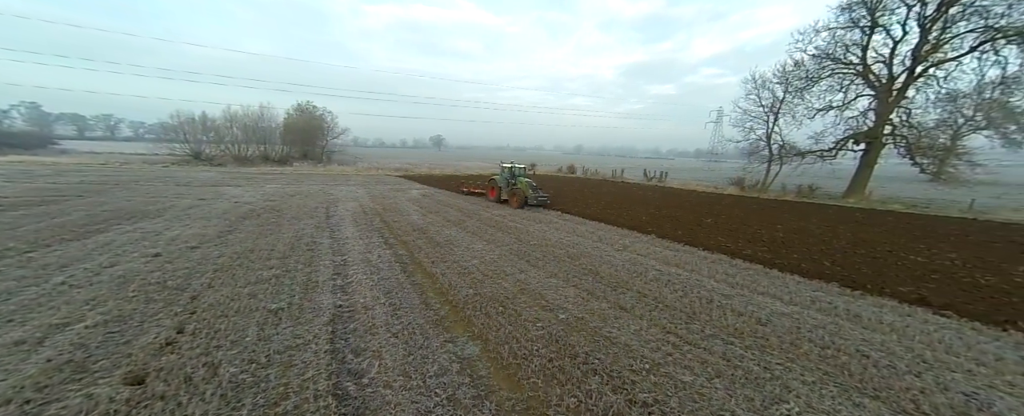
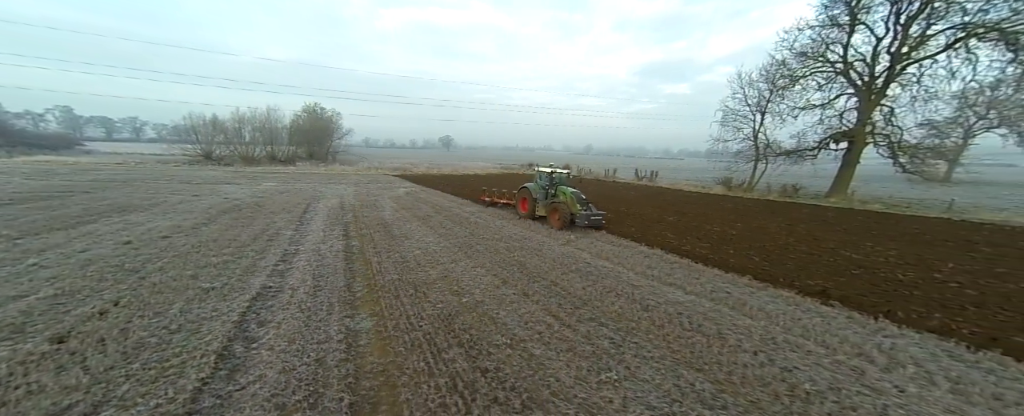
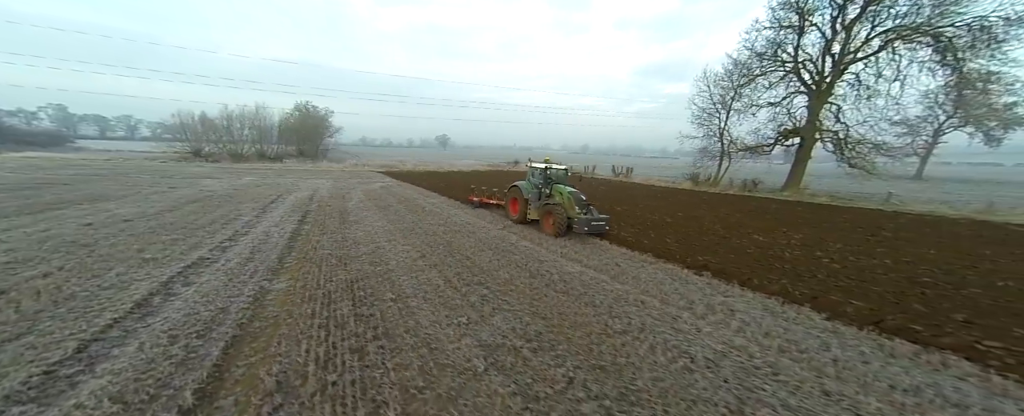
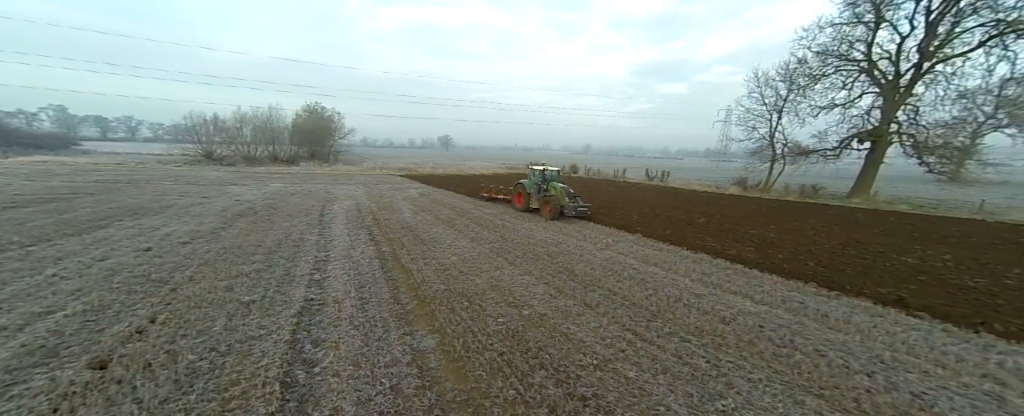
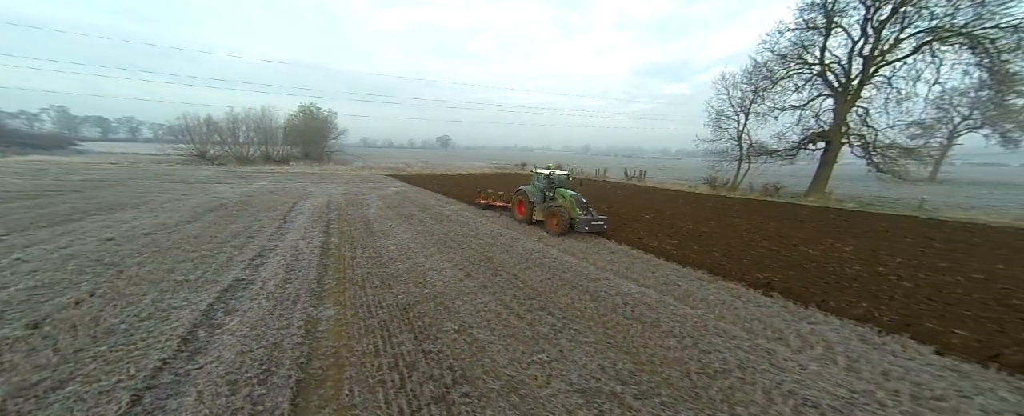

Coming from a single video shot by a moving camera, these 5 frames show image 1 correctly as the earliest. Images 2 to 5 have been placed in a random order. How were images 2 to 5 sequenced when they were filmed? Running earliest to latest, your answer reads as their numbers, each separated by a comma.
4, 2, 5, 3
